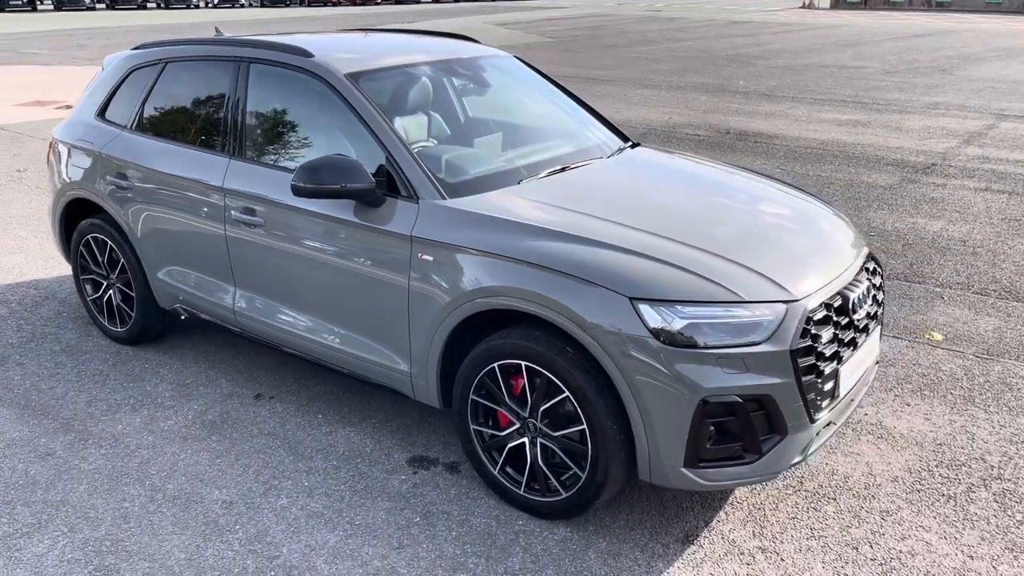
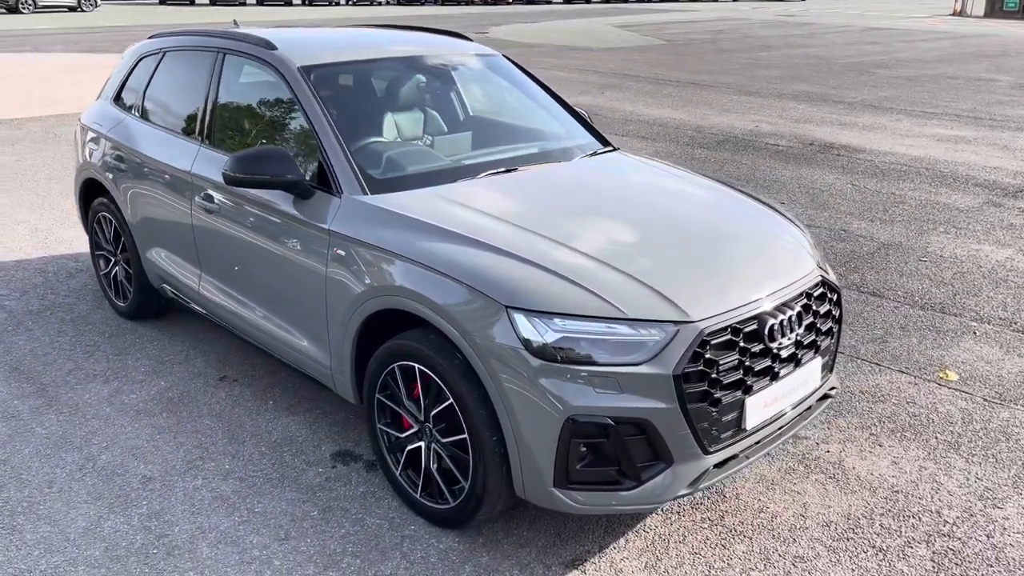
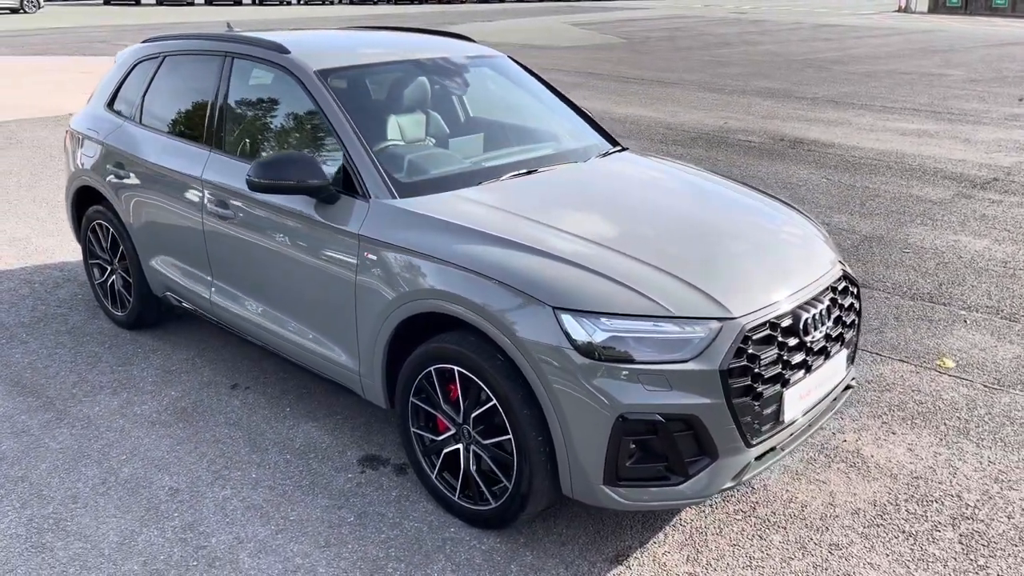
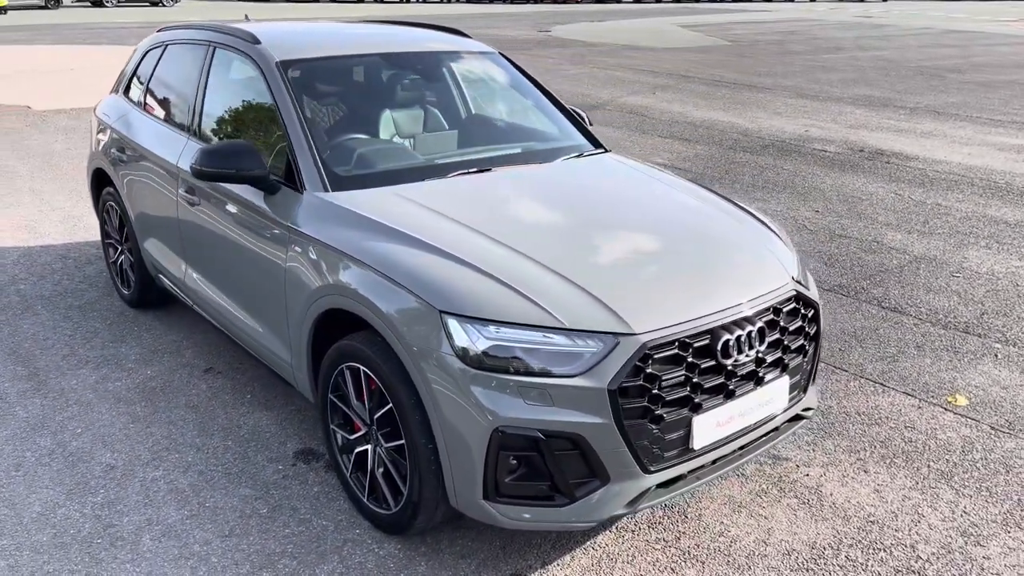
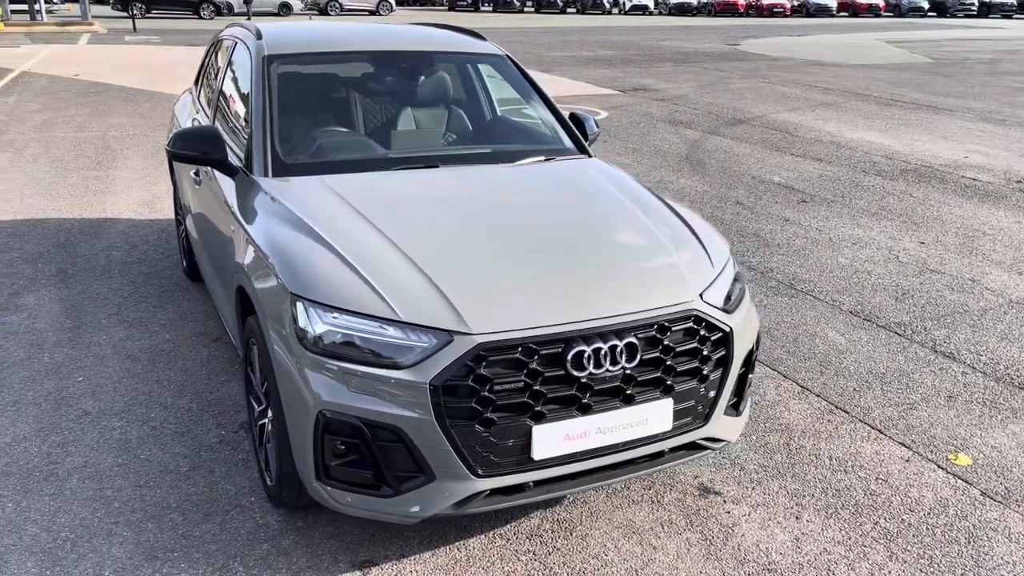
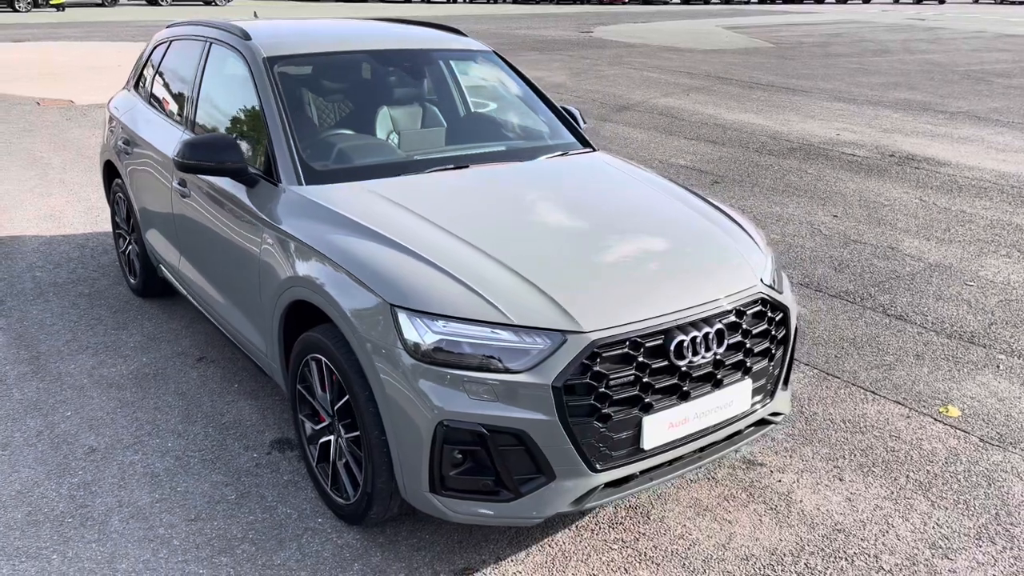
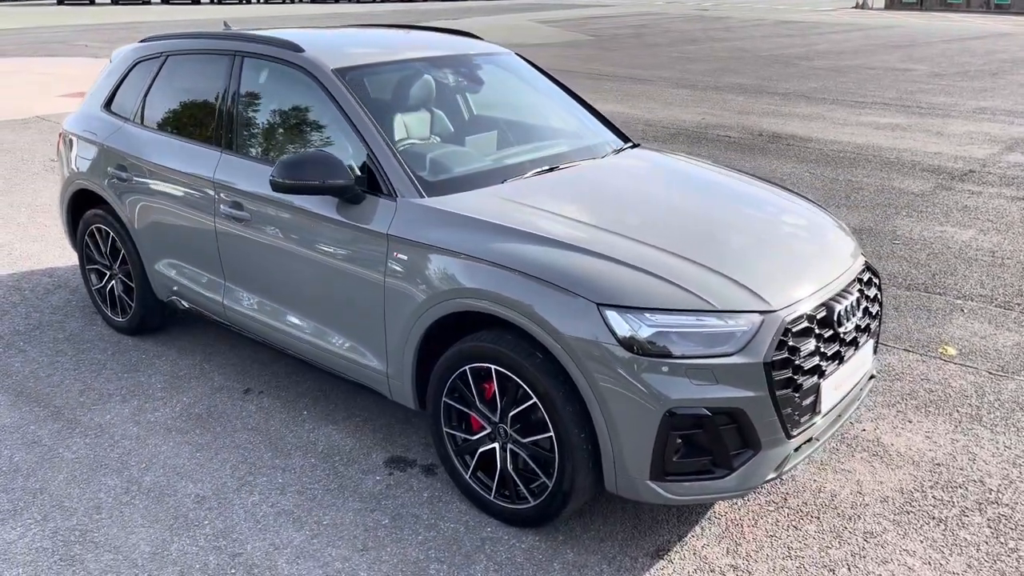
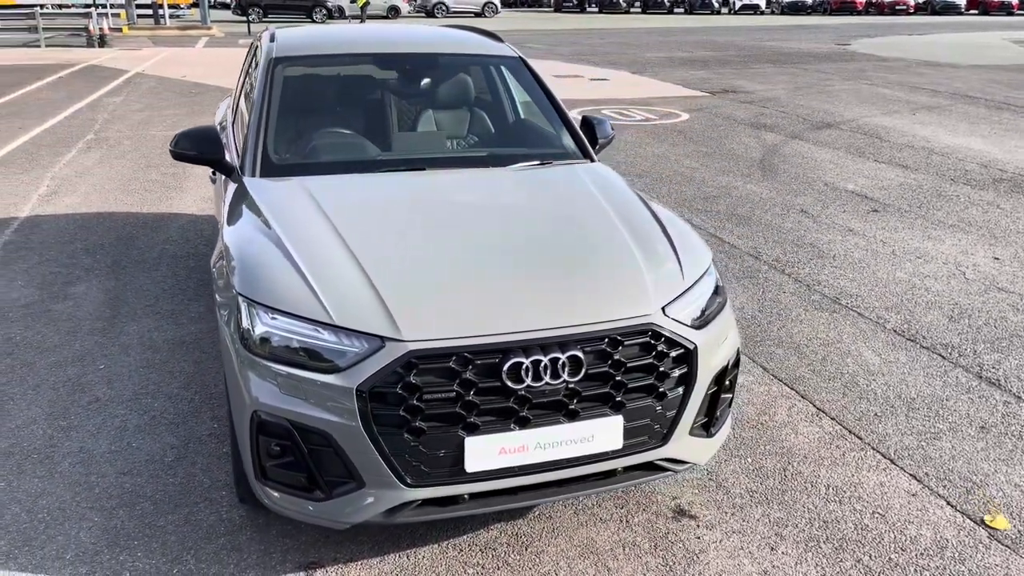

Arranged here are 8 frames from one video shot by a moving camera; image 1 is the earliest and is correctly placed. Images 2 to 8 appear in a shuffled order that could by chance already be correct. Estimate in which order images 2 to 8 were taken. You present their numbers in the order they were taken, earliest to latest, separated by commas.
7, 3, 2, 4, 6, 5, 8
